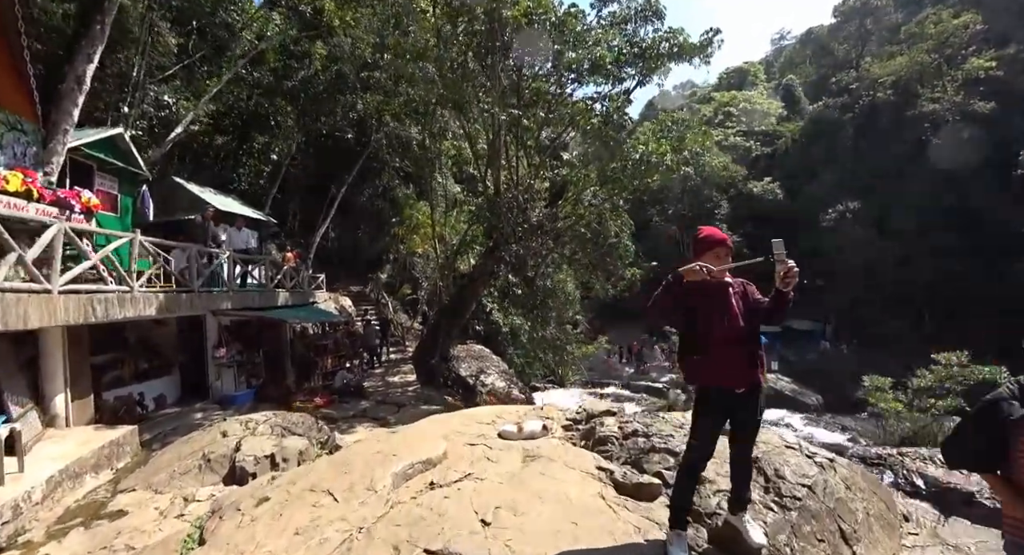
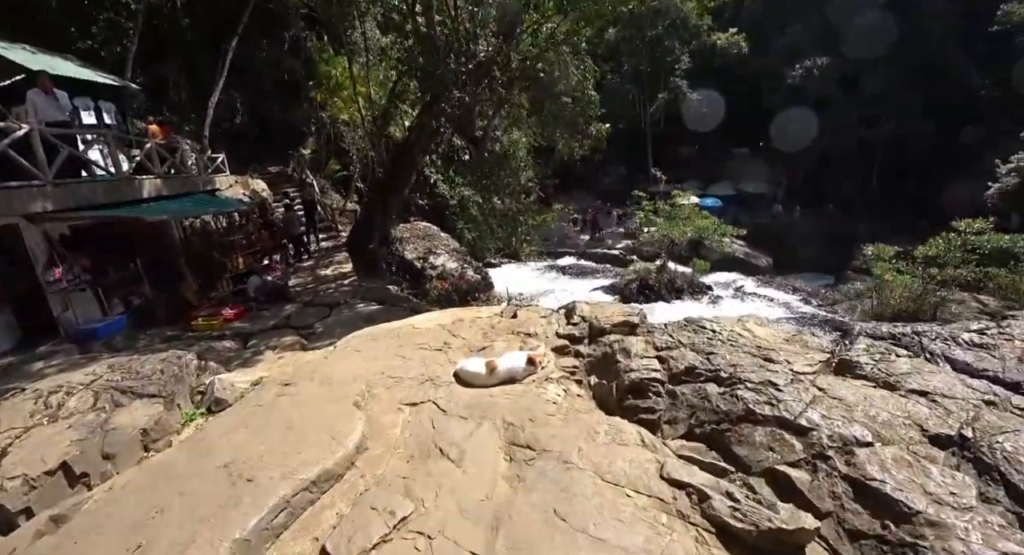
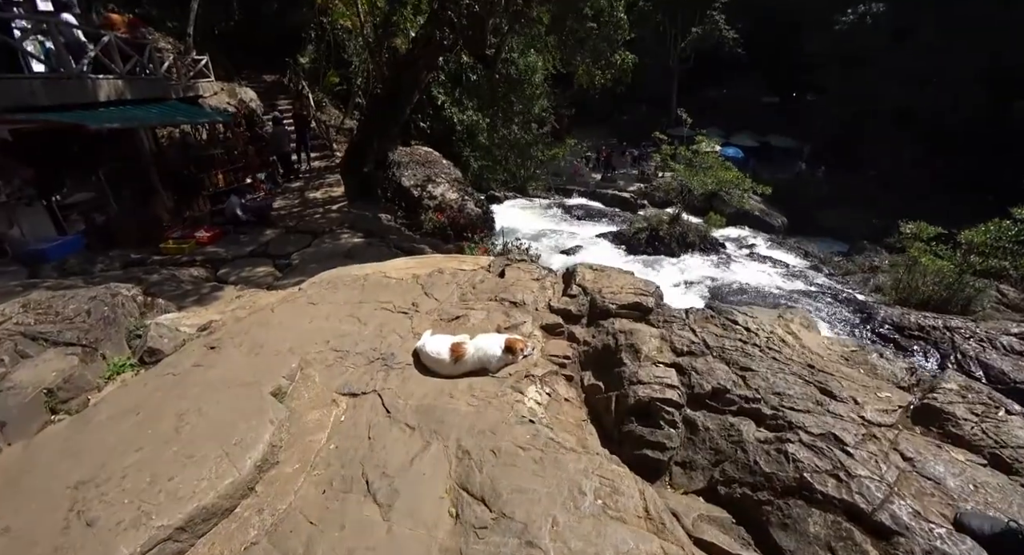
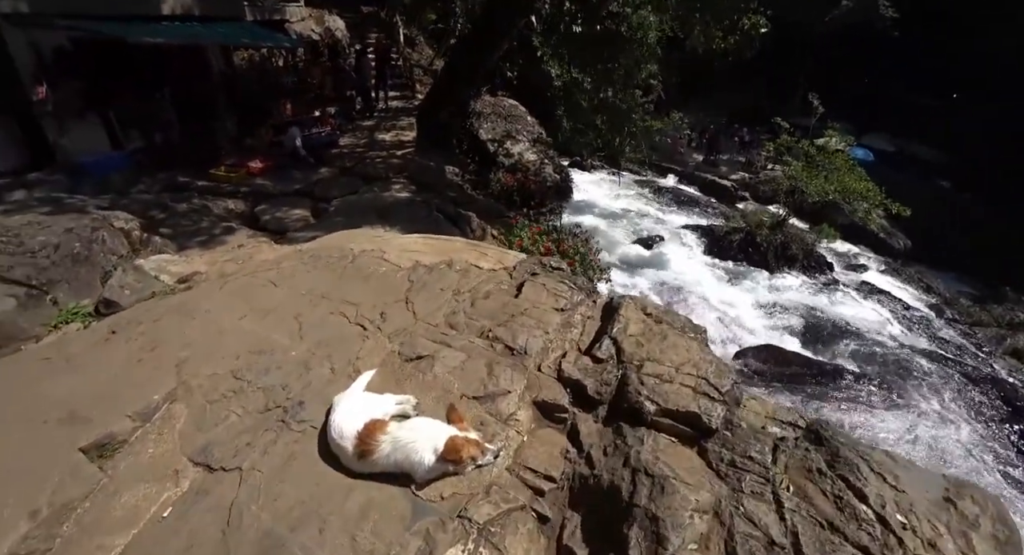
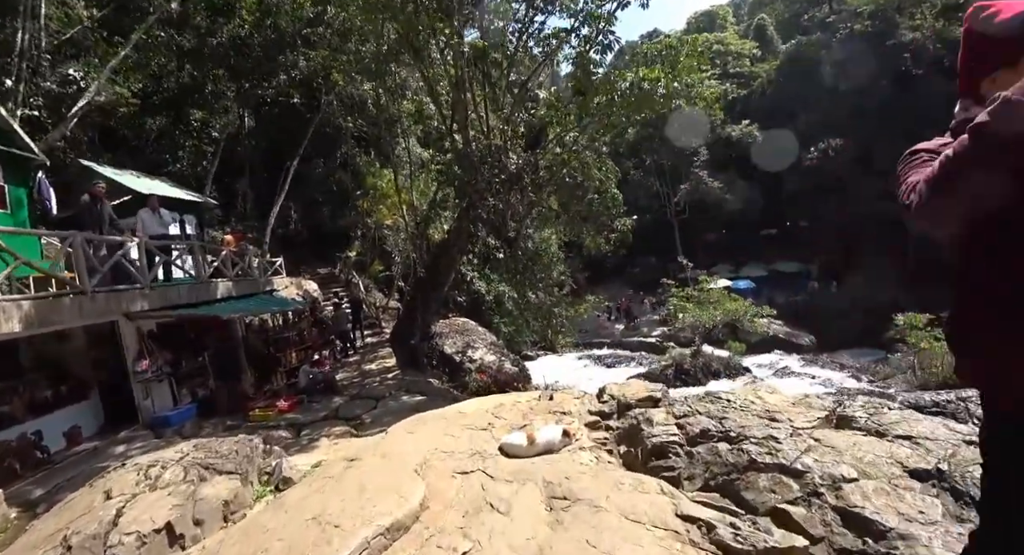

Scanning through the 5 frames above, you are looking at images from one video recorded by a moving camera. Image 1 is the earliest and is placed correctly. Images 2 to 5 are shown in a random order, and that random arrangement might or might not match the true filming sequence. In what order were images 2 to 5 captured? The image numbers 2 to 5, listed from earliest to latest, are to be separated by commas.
5, 2, 3, 4
